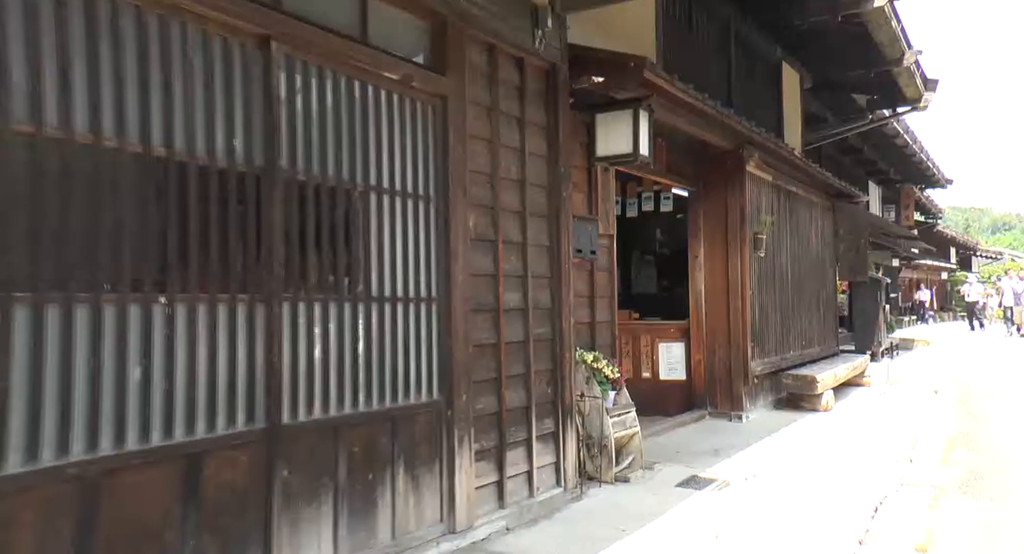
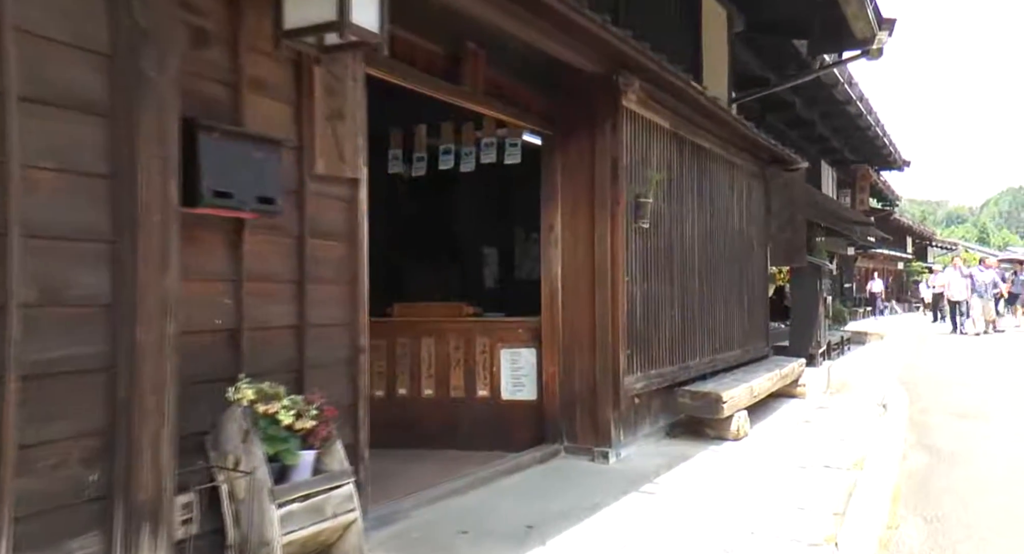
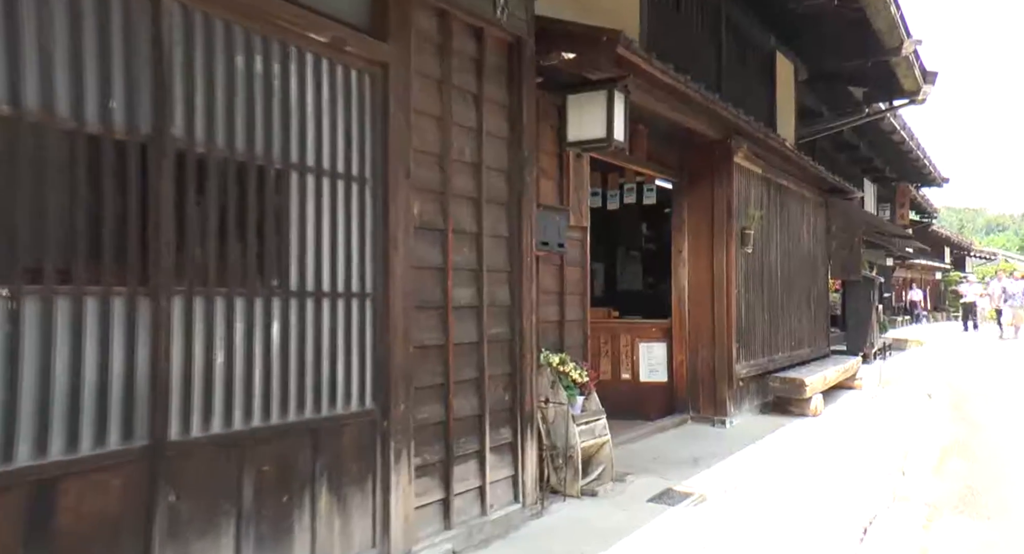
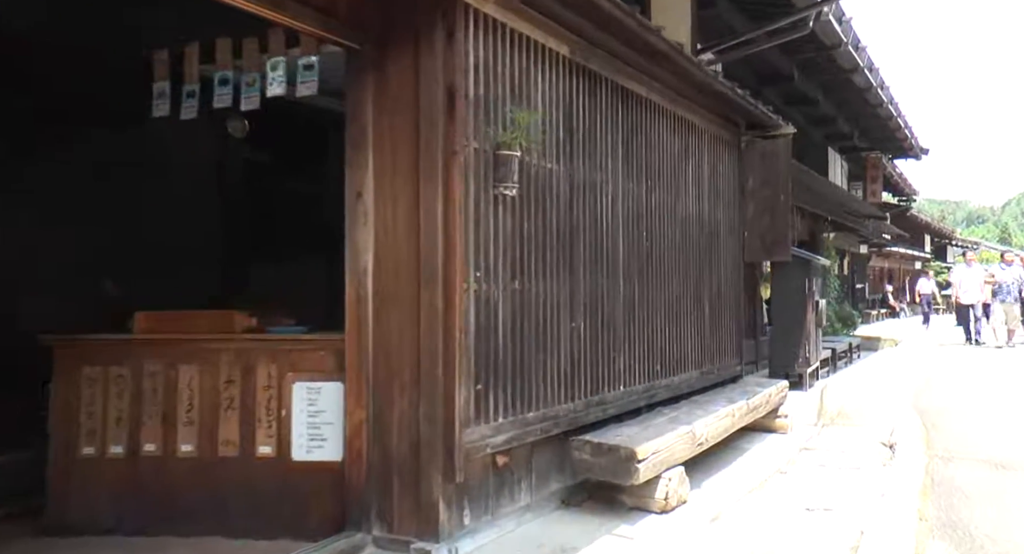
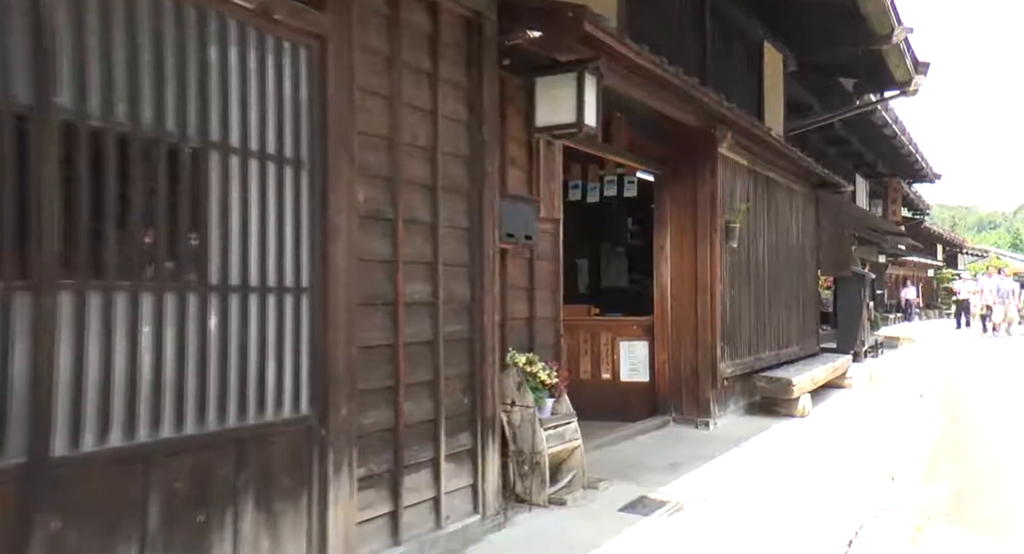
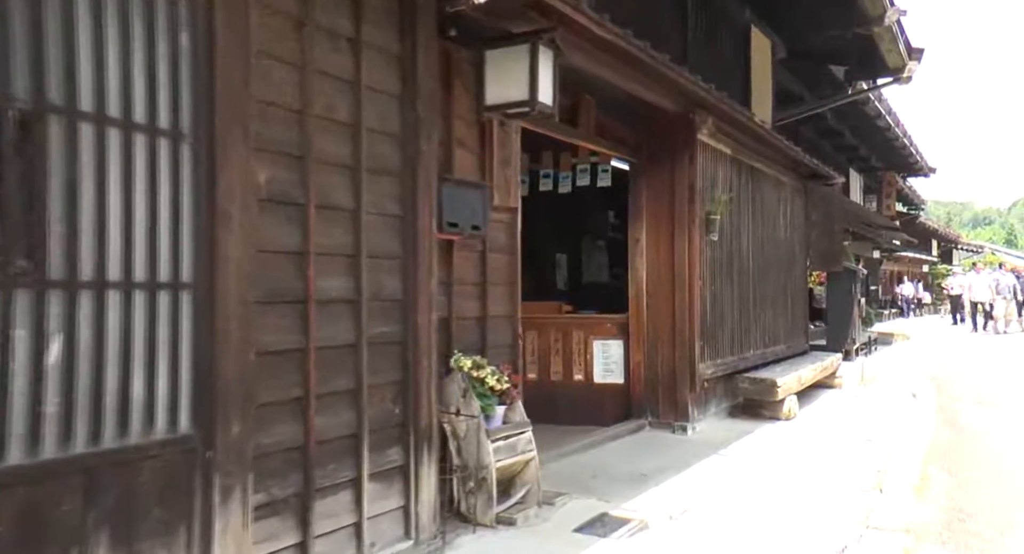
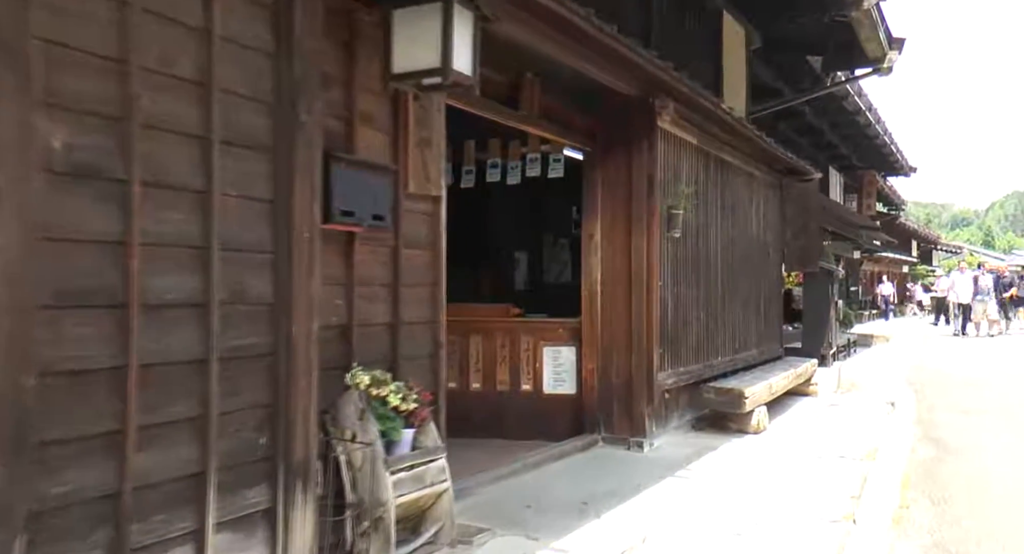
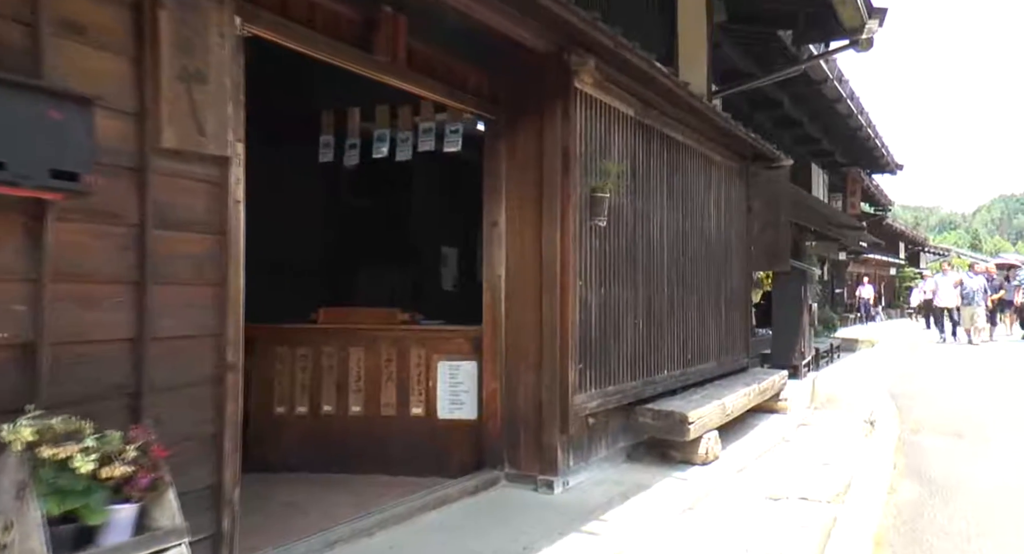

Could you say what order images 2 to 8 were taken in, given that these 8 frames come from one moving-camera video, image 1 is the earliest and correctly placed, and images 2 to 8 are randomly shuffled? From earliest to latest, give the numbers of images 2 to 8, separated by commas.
3, 5, 6, 7, 2, 8, 4
